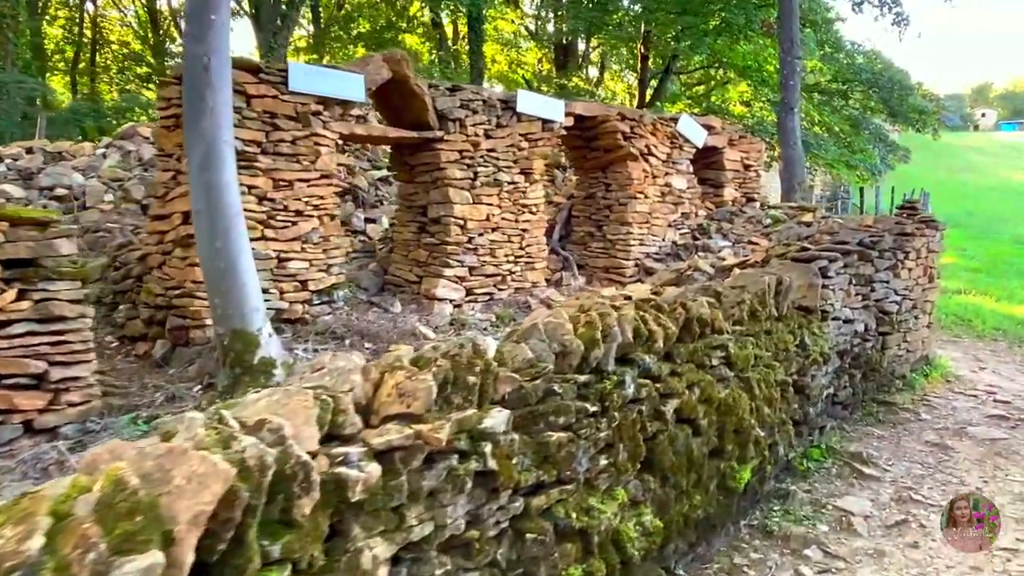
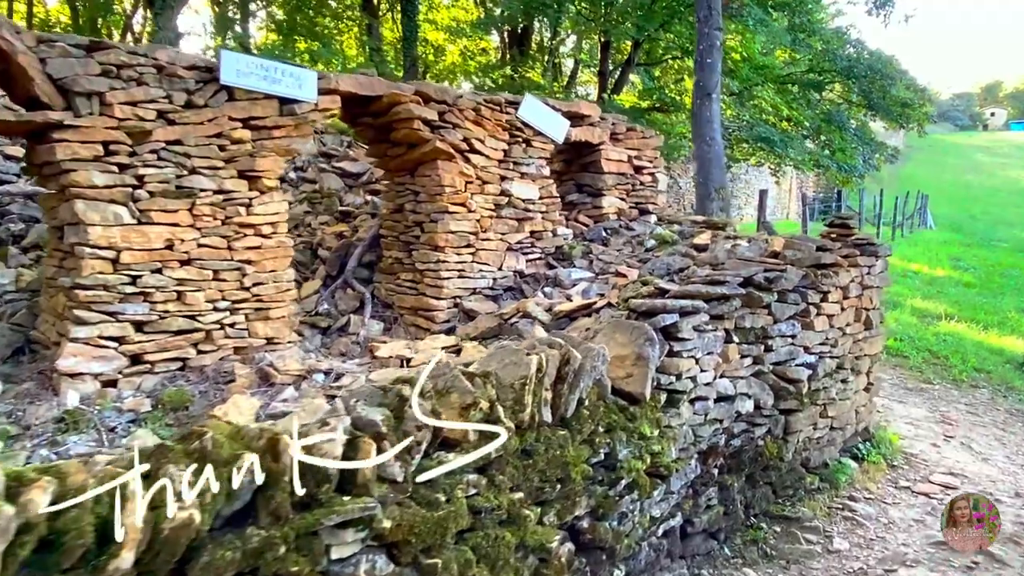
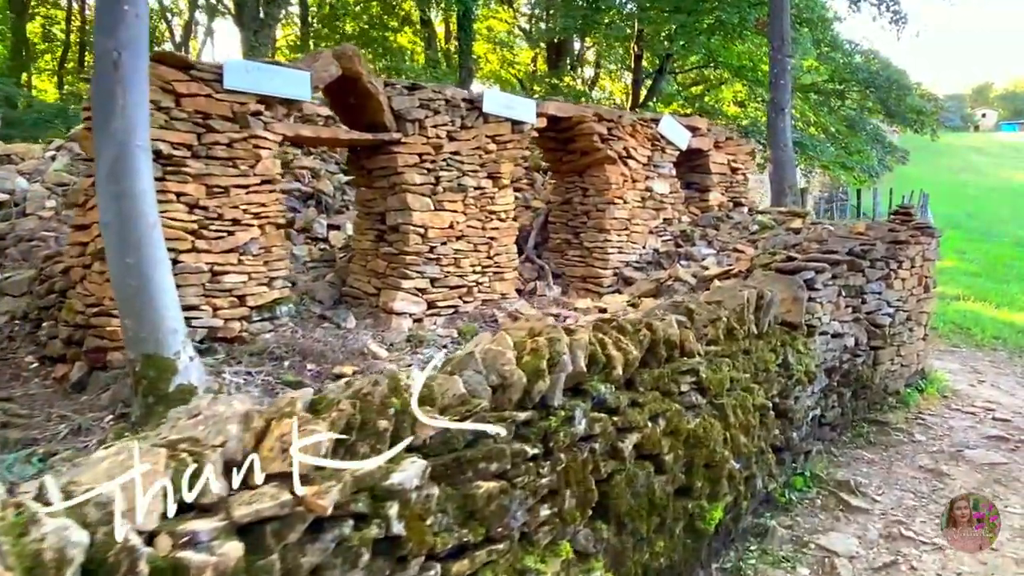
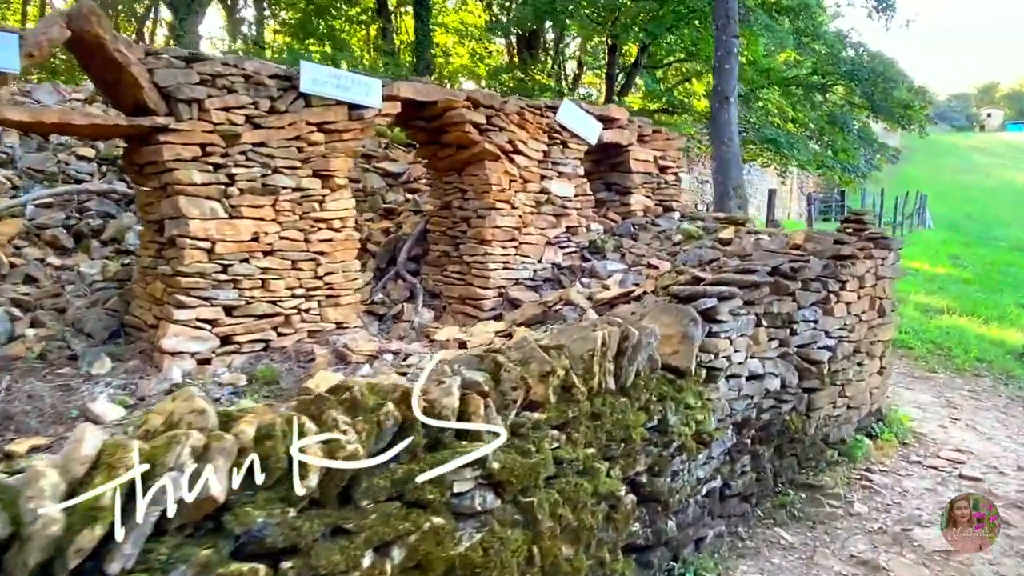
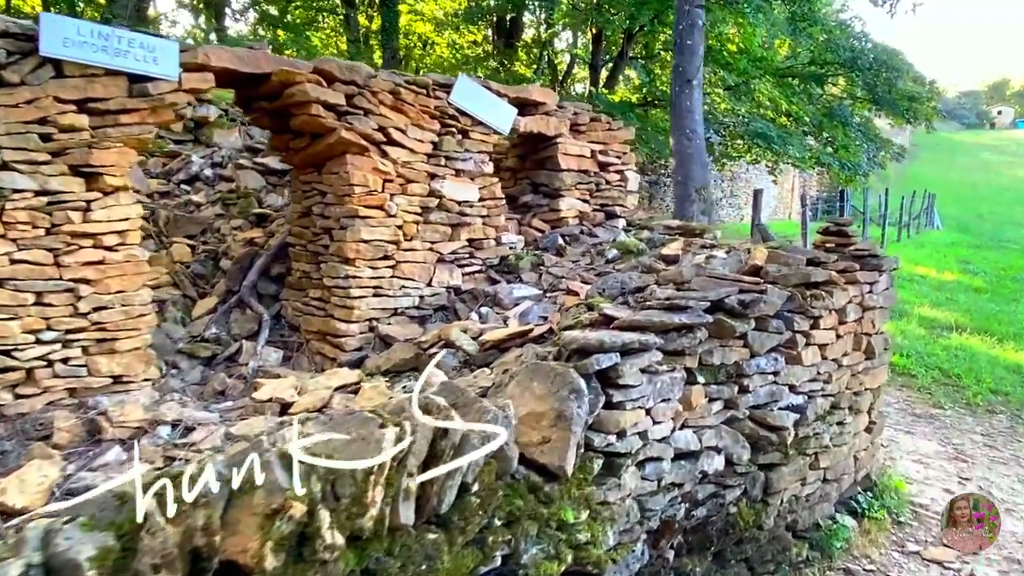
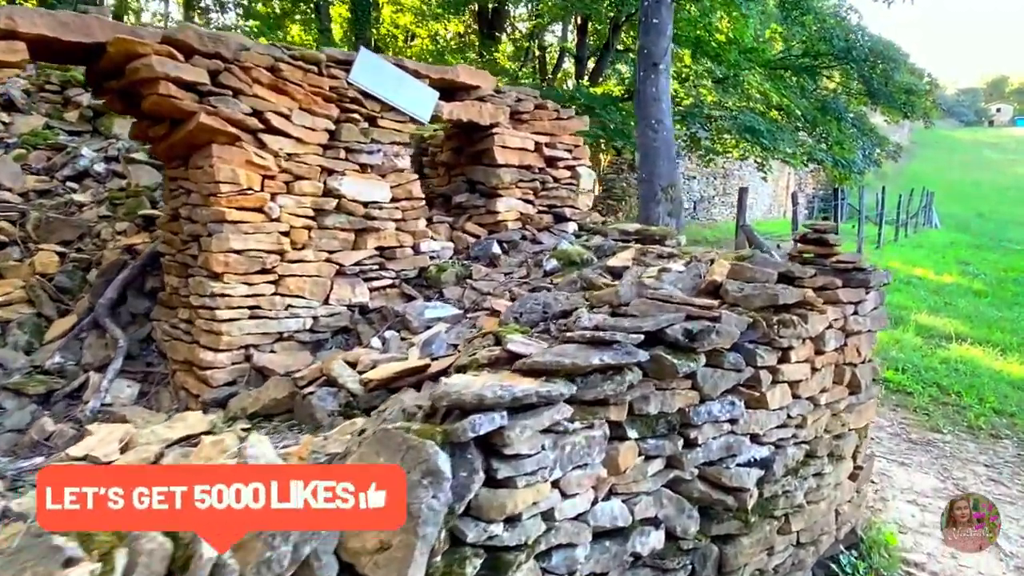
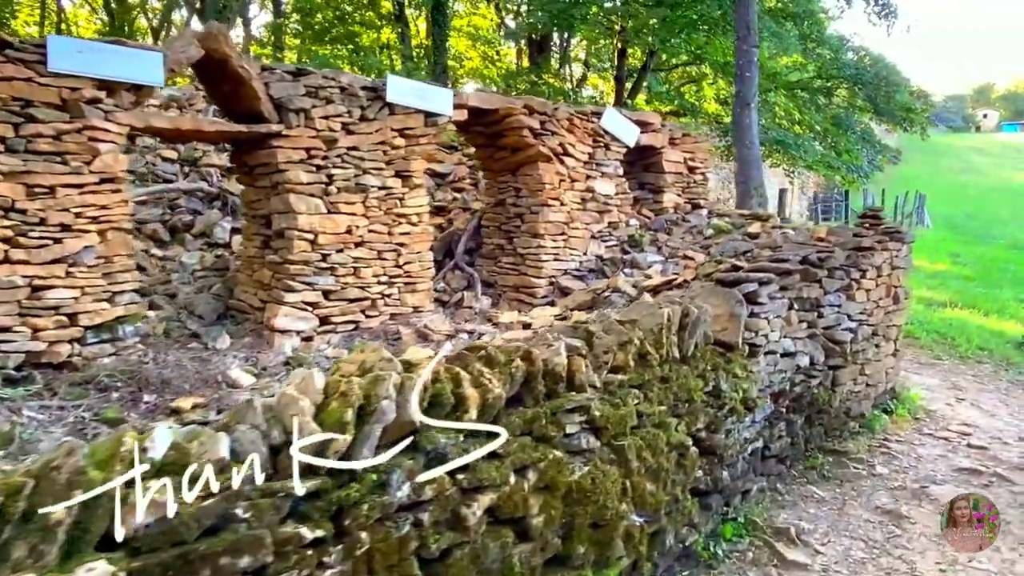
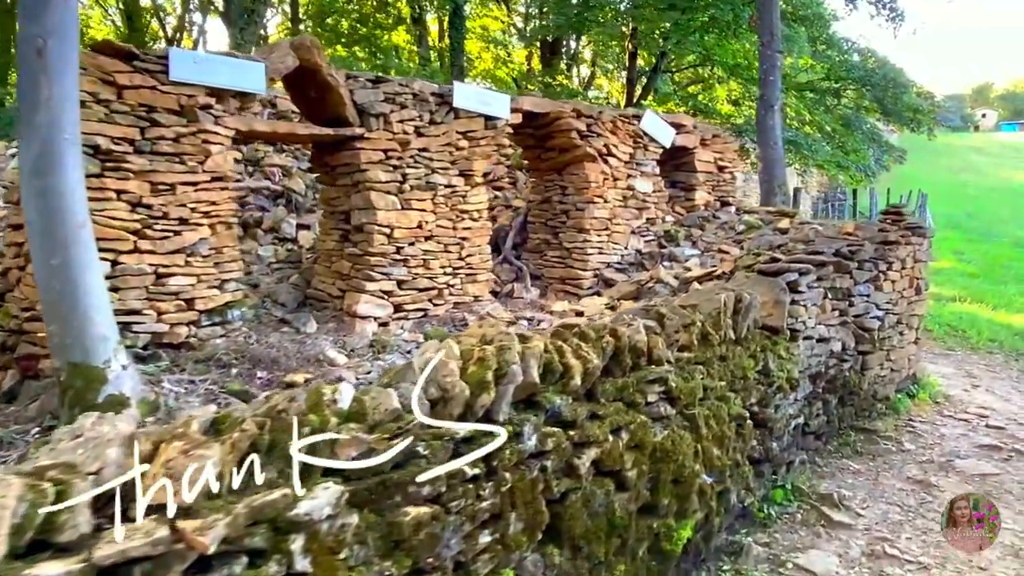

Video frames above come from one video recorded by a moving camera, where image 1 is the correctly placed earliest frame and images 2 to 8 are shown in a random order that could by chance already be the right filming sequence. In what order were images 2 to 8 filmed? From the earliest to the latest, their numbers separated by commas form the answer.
3, 8, 7, 4, 2, 5, 6
